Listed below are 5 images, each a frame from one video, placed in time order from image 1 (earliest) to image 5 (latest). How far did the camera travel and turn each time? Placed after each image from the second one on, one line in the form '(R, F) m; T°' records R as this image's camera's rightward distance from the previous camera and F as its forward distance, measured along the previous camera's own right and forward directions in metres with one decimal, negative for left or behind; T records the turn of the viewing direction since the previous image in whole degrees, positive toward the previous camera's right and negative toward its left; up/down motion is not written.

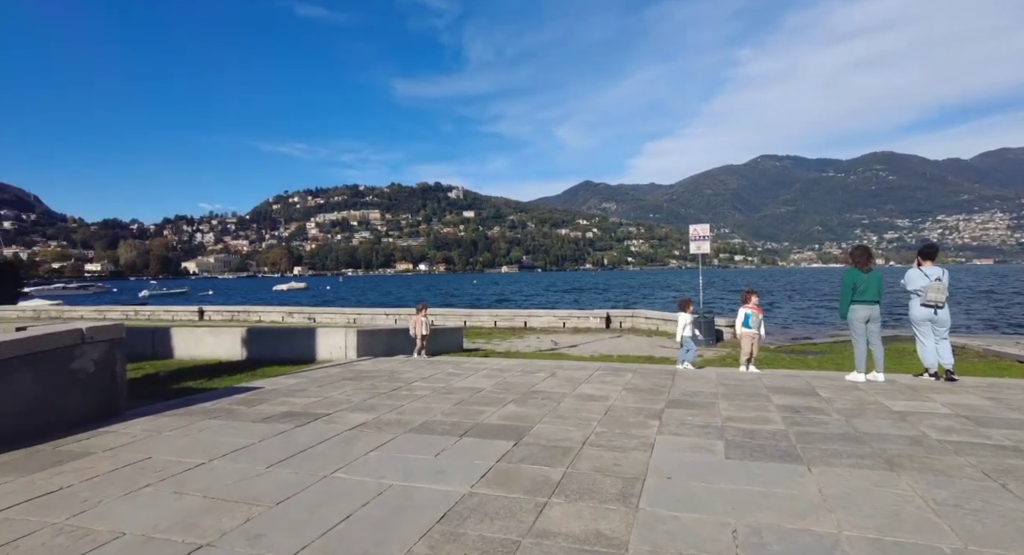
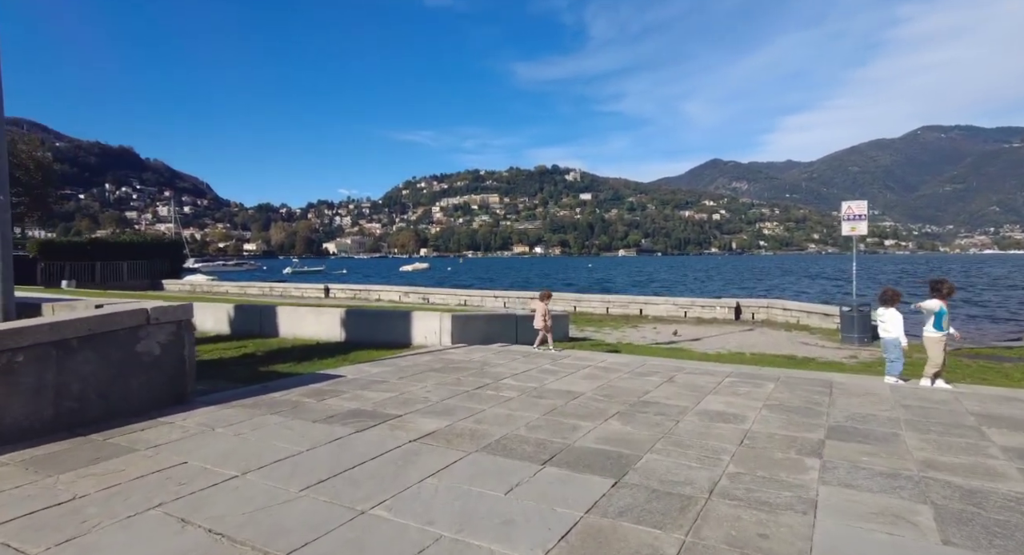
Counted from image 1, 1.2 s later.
(+0.1, +1.3) m; -11°
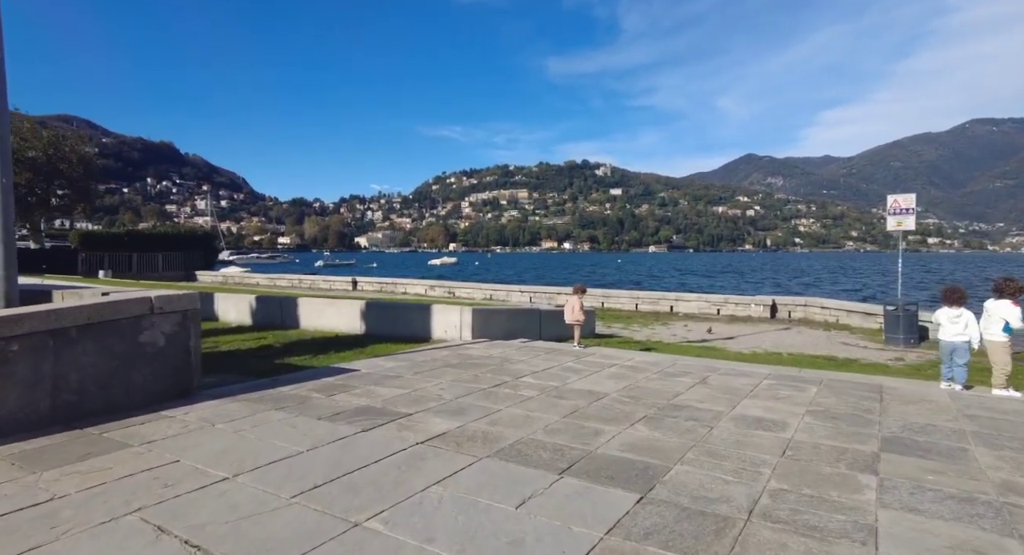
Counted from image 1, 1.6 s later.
(+0.1, +0.4) m; -3°
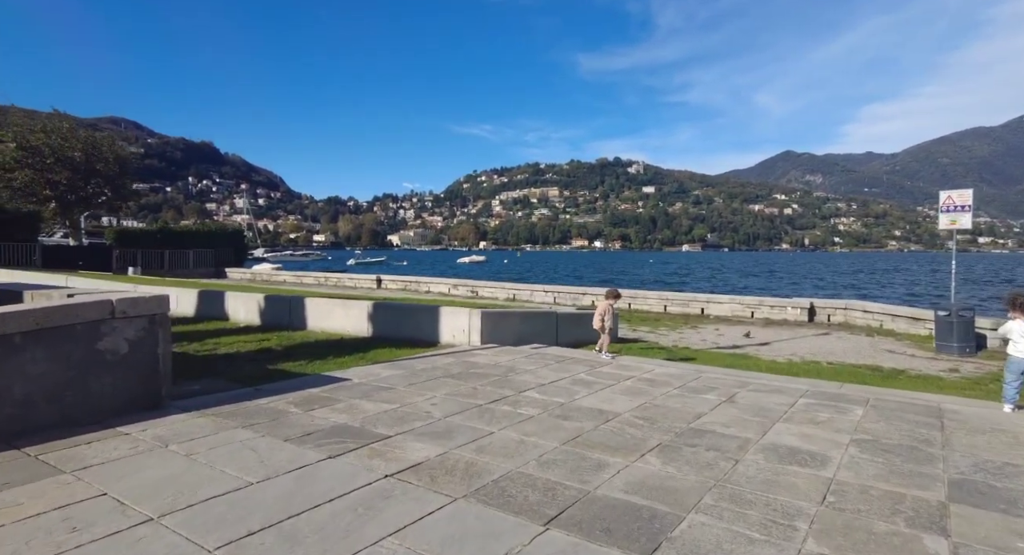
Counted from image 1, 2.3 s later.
(+0.3, +0.7) m; -3°
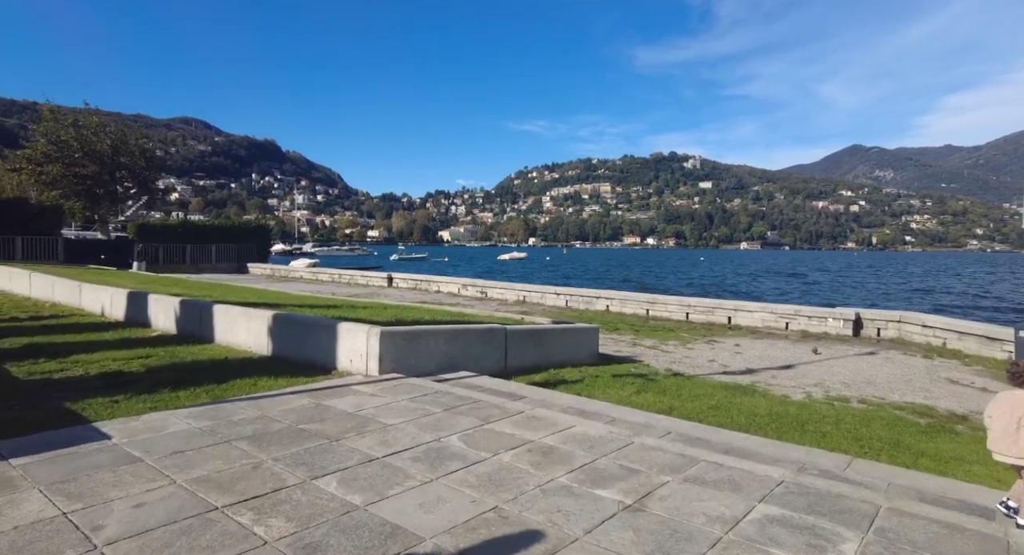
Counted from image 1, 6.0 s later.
(+1.6, +2.3) m; -5°
